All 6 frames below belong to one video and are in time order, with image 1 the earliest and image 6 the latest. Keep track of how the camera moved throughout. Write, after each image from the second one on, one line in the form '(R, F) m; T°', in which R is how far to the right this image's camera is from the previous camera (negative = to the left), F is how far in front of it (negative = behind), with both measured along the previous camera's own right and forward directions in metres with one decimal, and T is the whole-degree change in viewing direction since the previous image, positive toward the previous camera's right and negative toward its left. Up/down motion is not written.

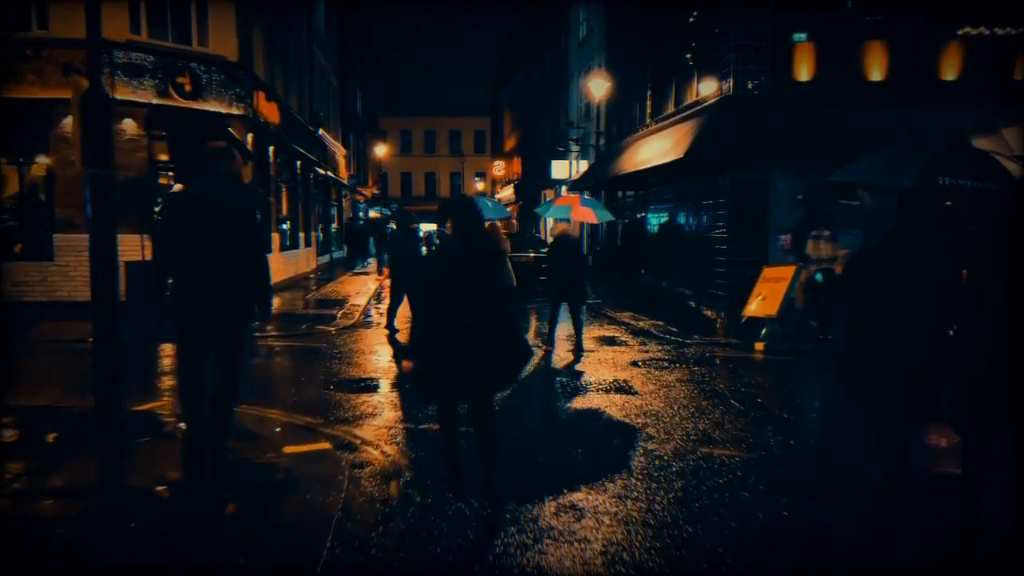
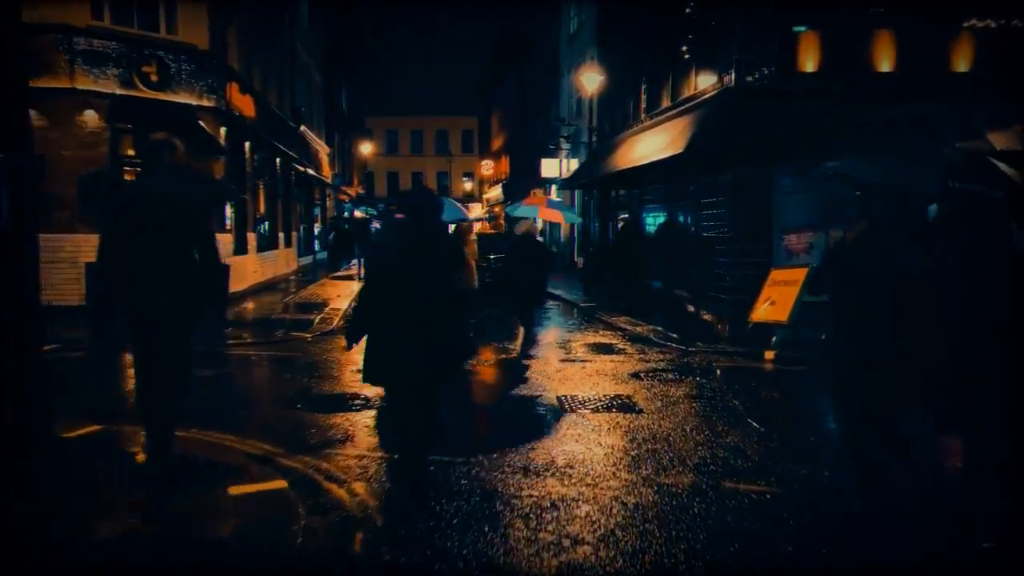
(0.0, +0.8) m; +1°
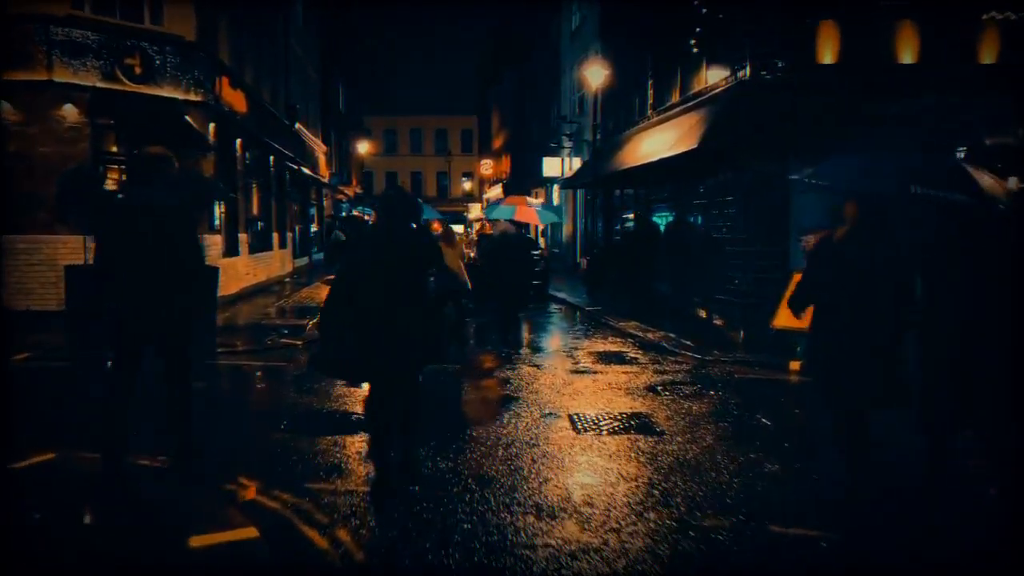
(-0.1, +0.7) m; 0°
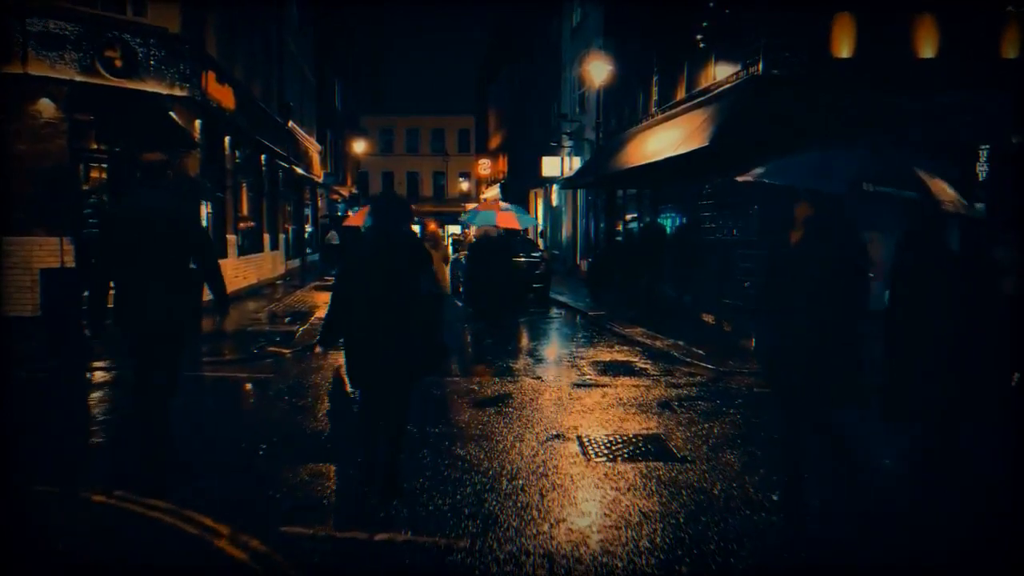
(-0.1, +0.6) m; 0°
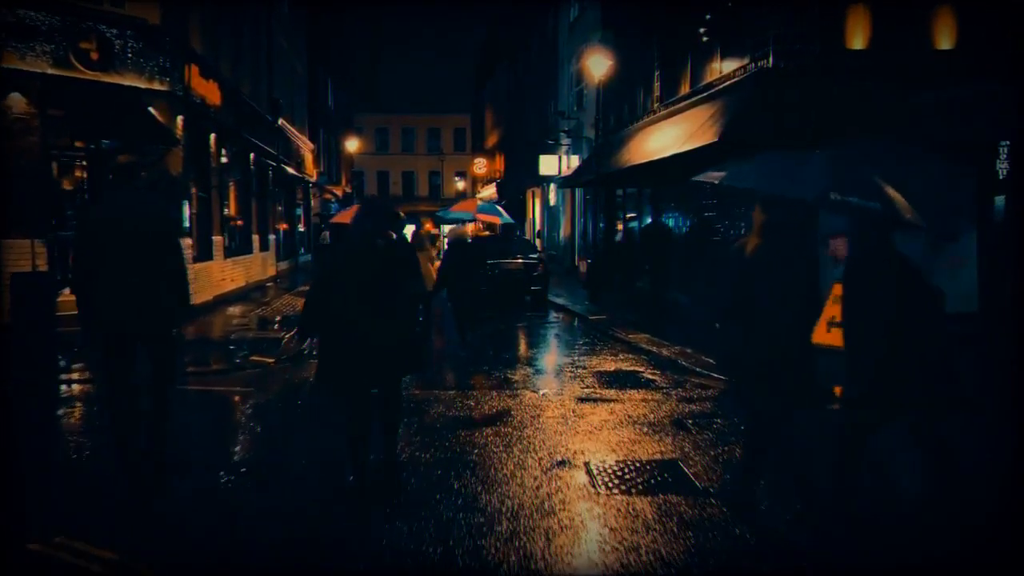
(0.0, +0.6) m; 0°
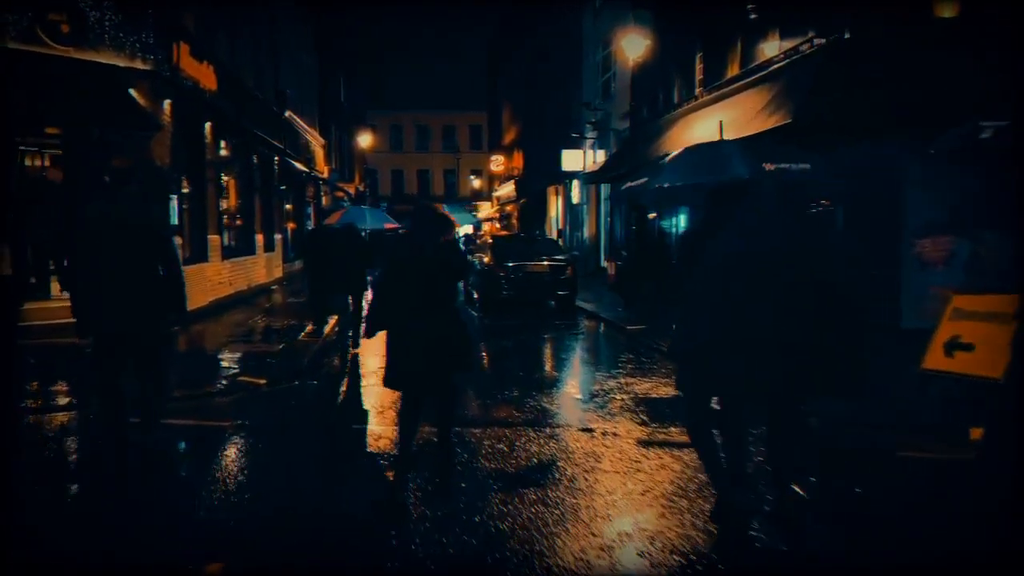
(-0.2, +1.5) m; -1°
